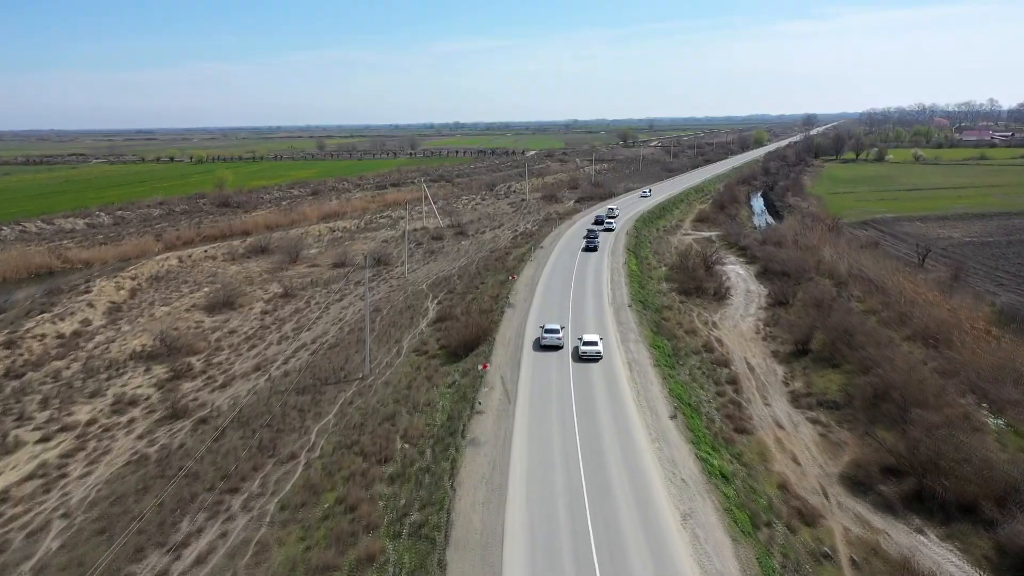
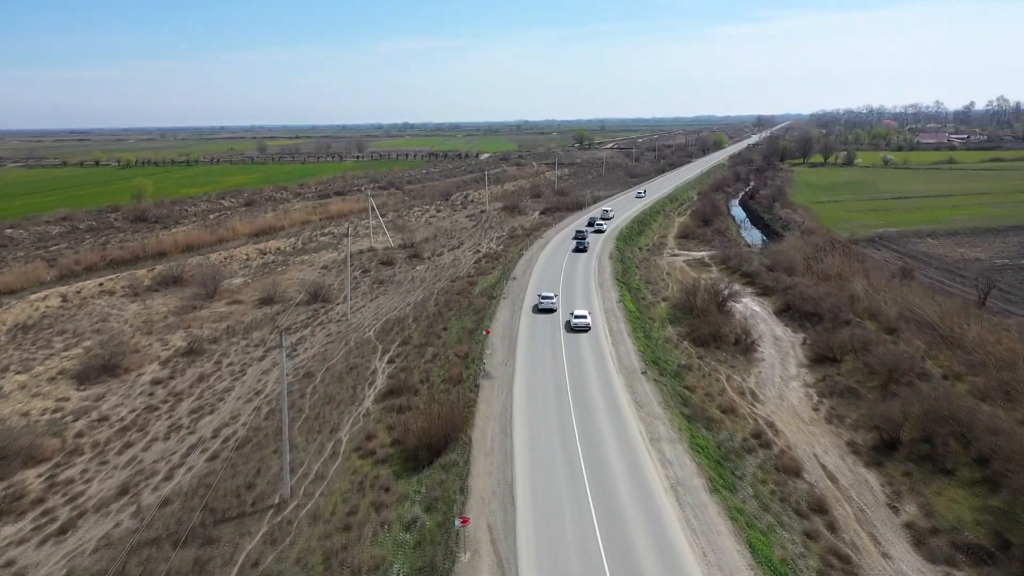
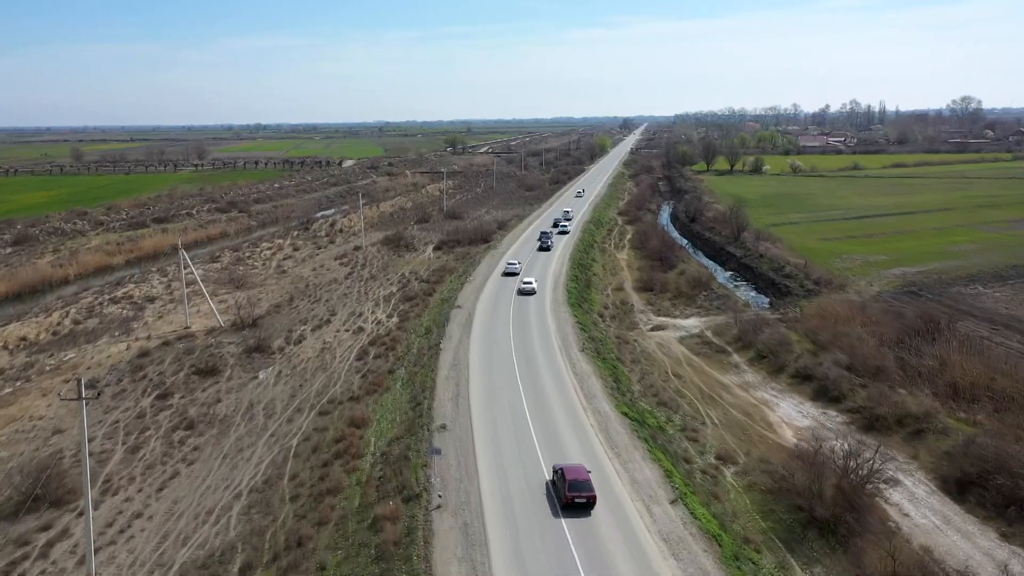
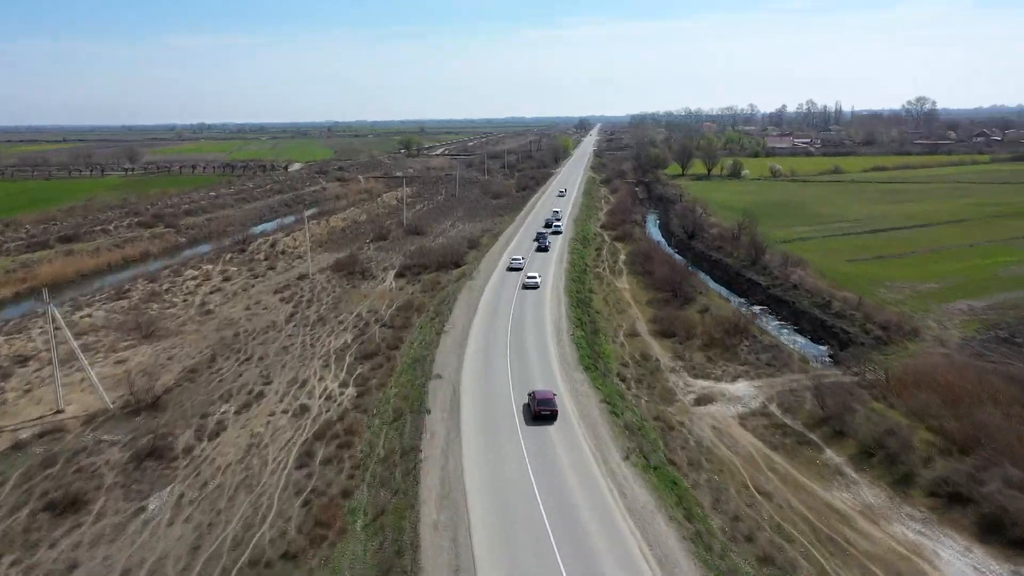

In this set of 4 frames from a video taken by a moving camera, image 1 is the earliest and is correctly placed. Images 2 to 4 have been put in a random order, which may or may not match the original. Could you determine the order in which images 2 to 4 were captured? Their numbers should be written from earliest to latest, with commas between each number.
2, 3, 4
